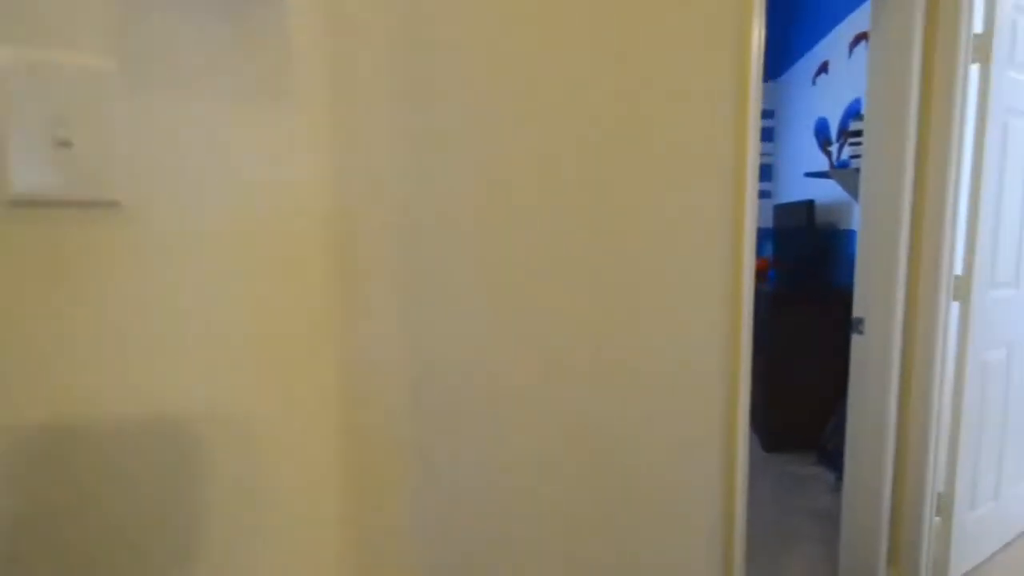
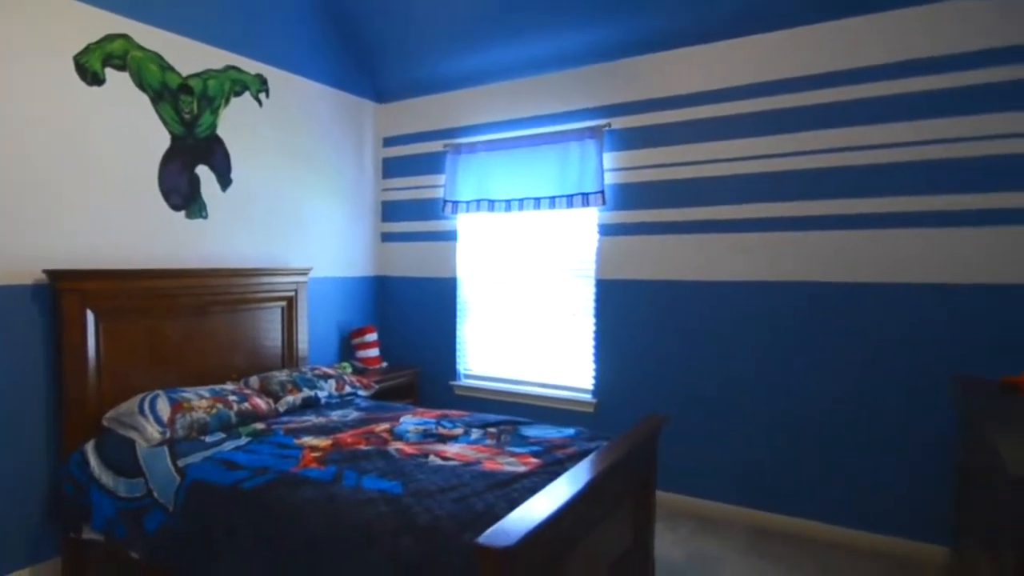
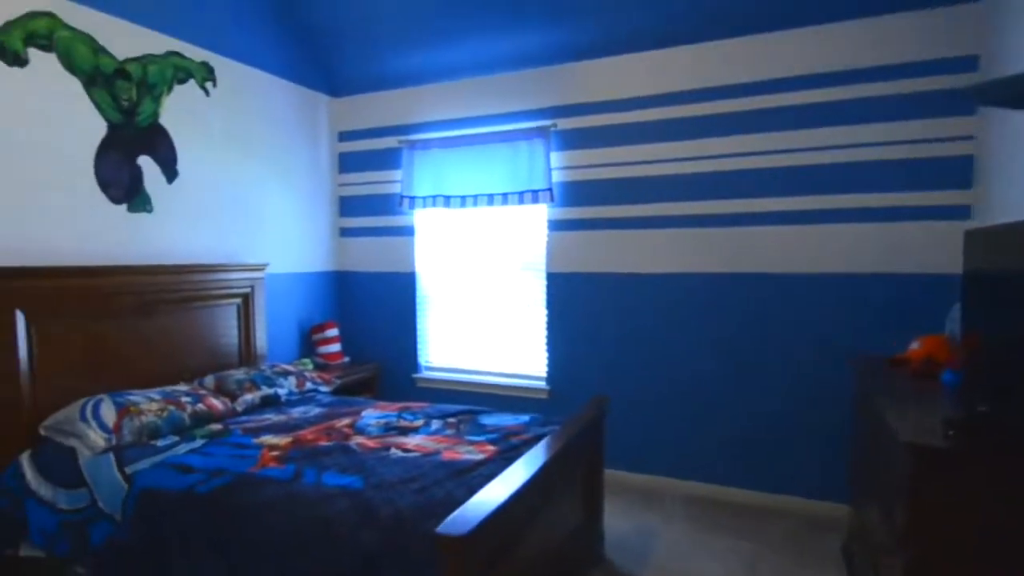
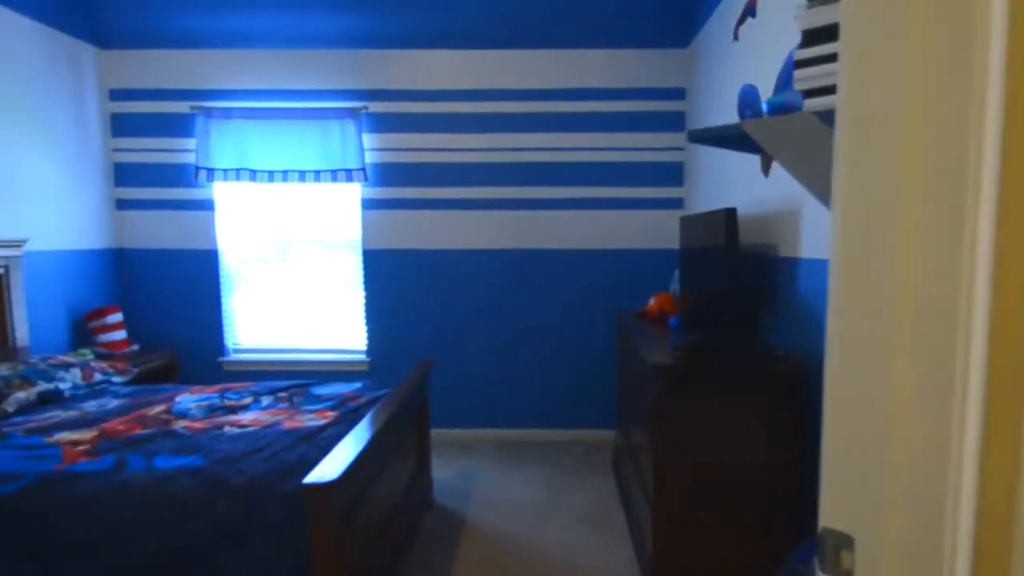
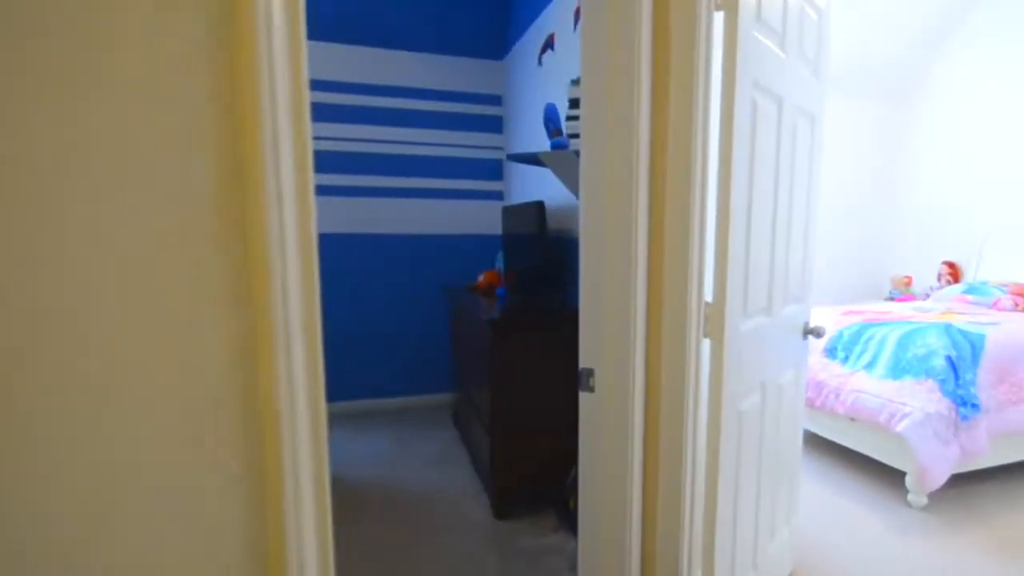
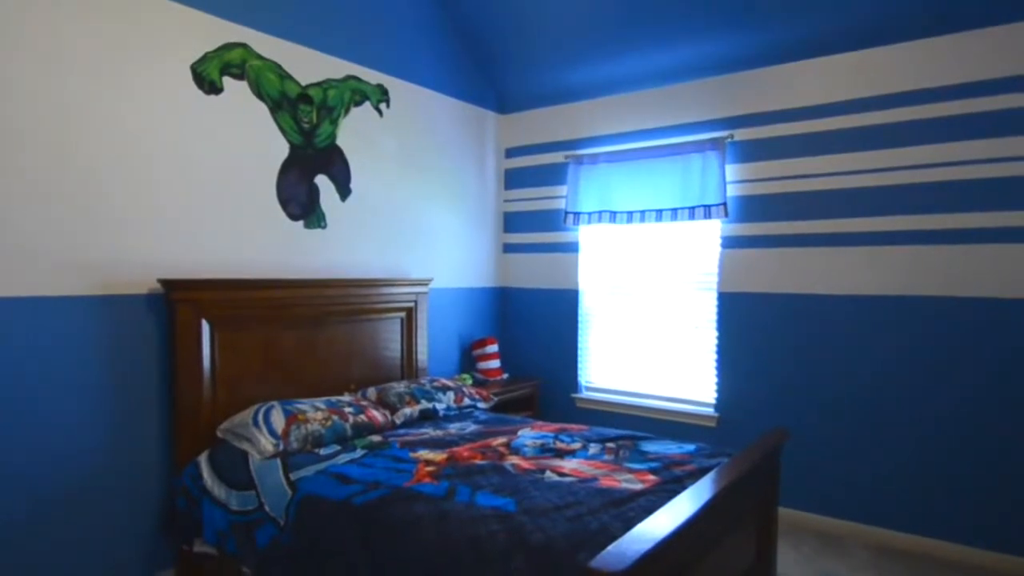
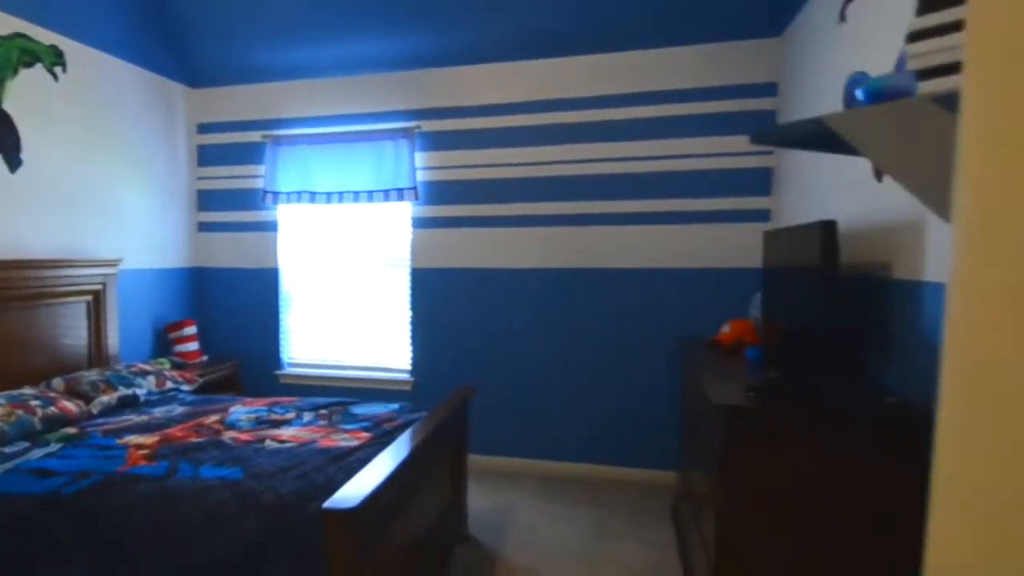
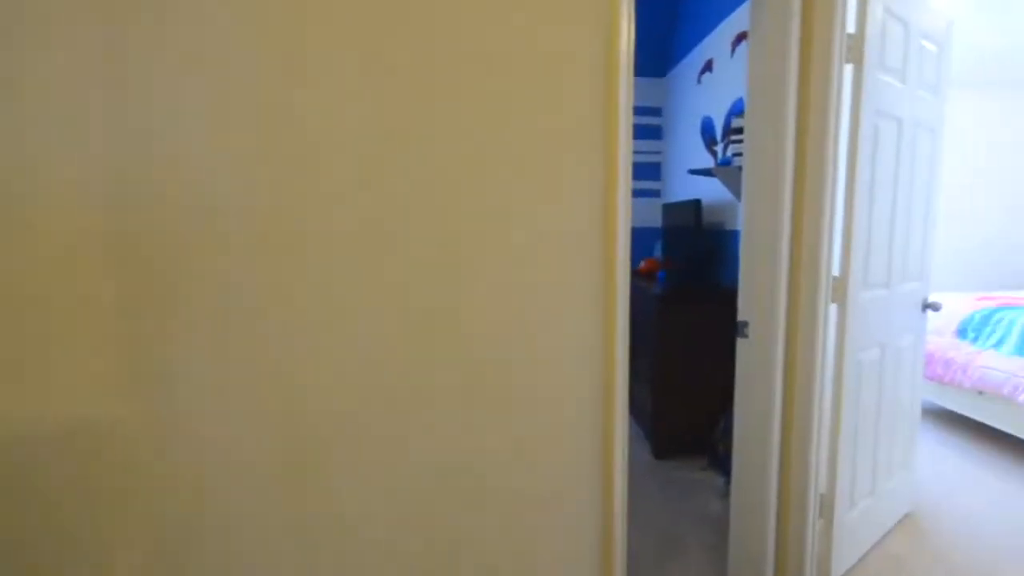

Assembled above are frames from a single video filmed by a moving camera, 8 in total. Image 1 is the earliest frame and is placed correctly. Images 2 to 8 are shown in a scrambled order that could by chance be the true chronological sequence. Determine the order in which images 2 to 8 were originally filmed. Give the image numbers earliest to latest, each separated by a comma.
8, 5, 4, 3, 6, 2, 7
